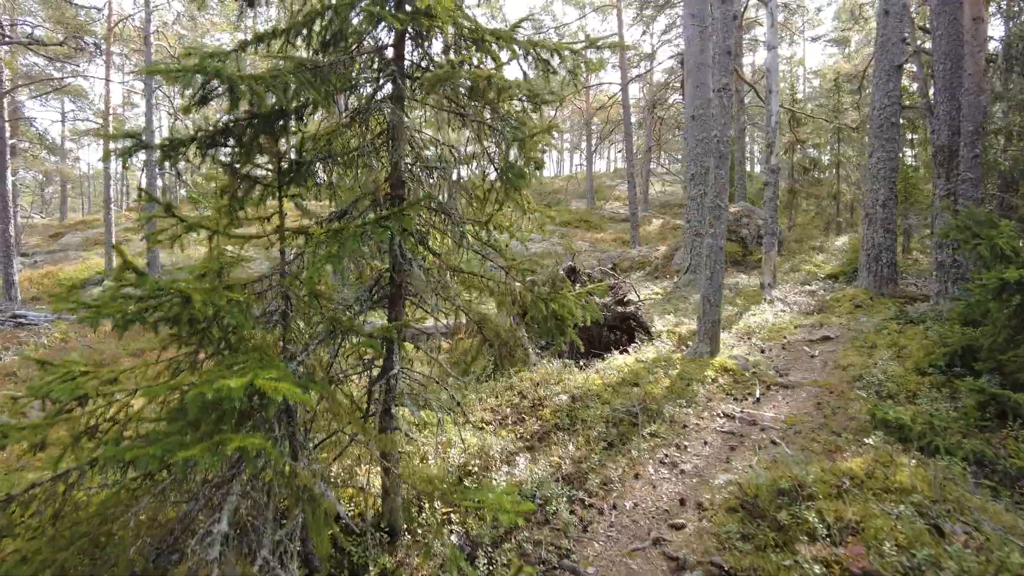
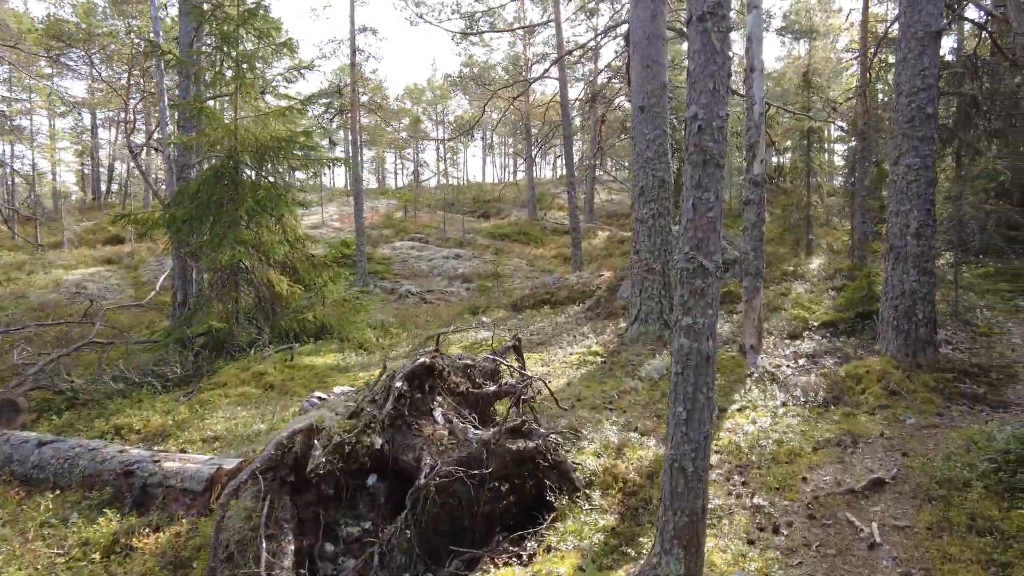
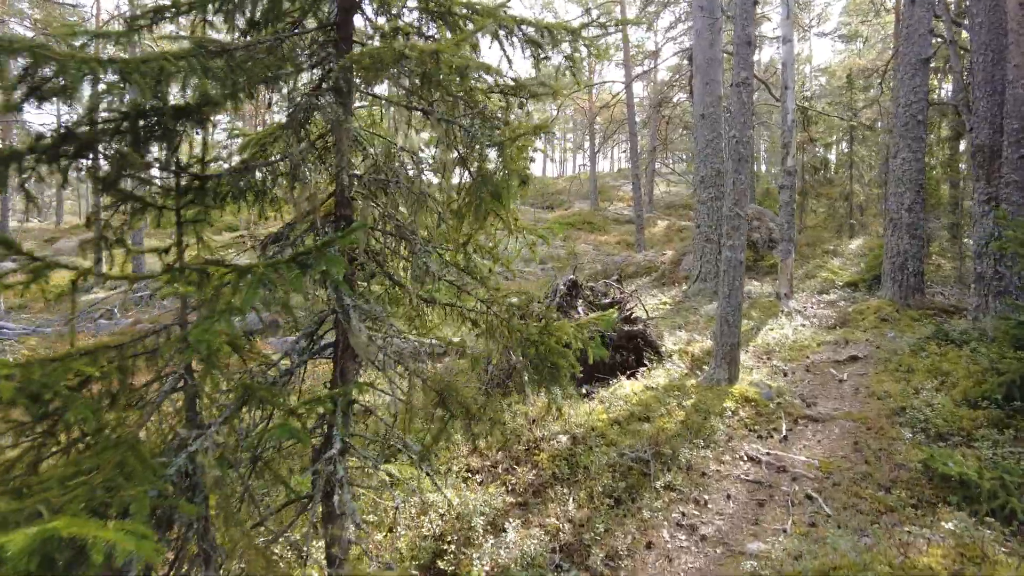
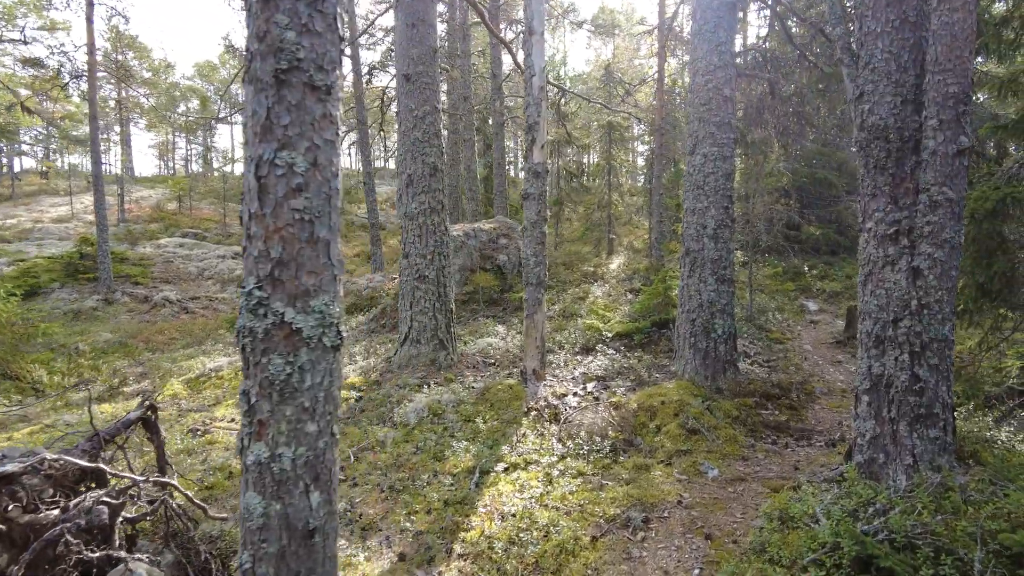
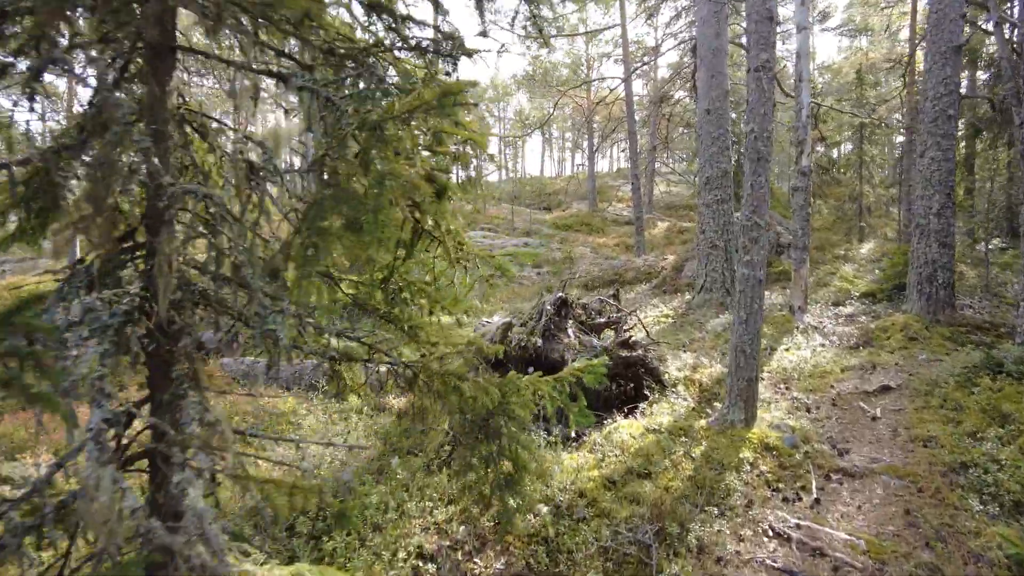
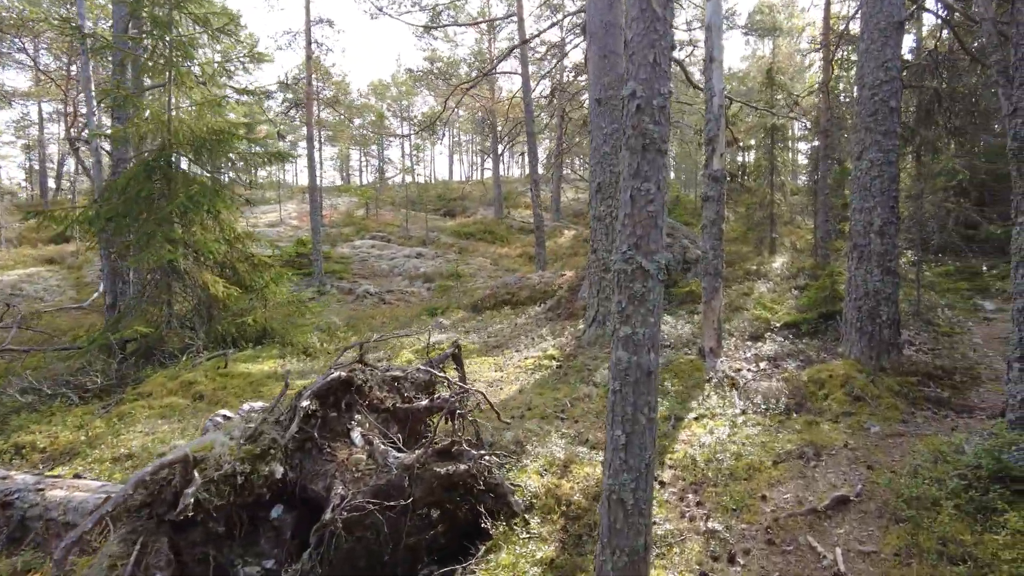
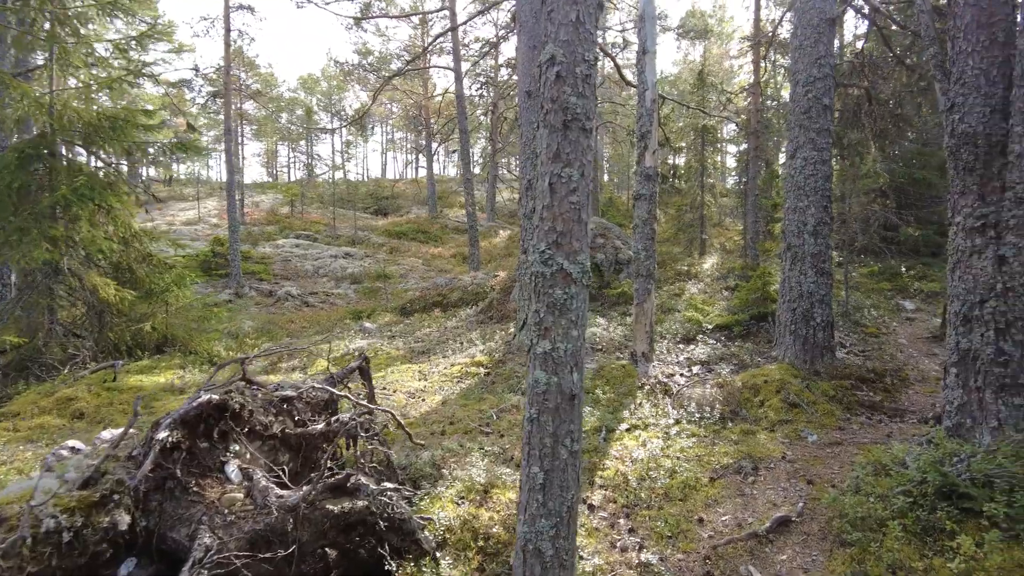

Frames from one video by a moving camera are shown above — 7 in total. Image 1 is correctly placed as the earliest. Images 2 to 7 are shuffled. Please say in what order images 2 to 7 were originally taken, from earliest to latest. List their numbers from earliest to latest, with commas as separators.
3, 5, 2, 6, 7, 4
